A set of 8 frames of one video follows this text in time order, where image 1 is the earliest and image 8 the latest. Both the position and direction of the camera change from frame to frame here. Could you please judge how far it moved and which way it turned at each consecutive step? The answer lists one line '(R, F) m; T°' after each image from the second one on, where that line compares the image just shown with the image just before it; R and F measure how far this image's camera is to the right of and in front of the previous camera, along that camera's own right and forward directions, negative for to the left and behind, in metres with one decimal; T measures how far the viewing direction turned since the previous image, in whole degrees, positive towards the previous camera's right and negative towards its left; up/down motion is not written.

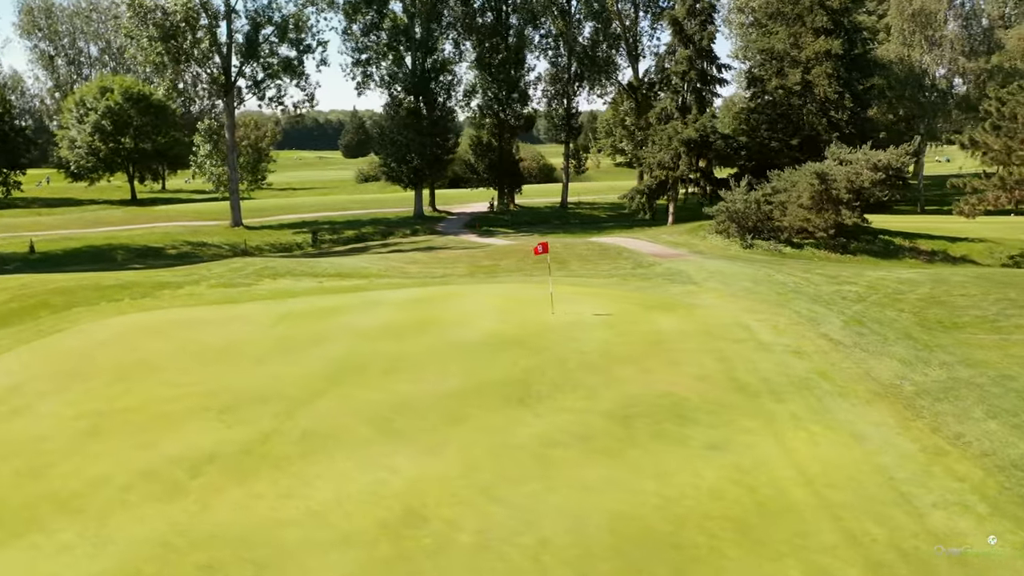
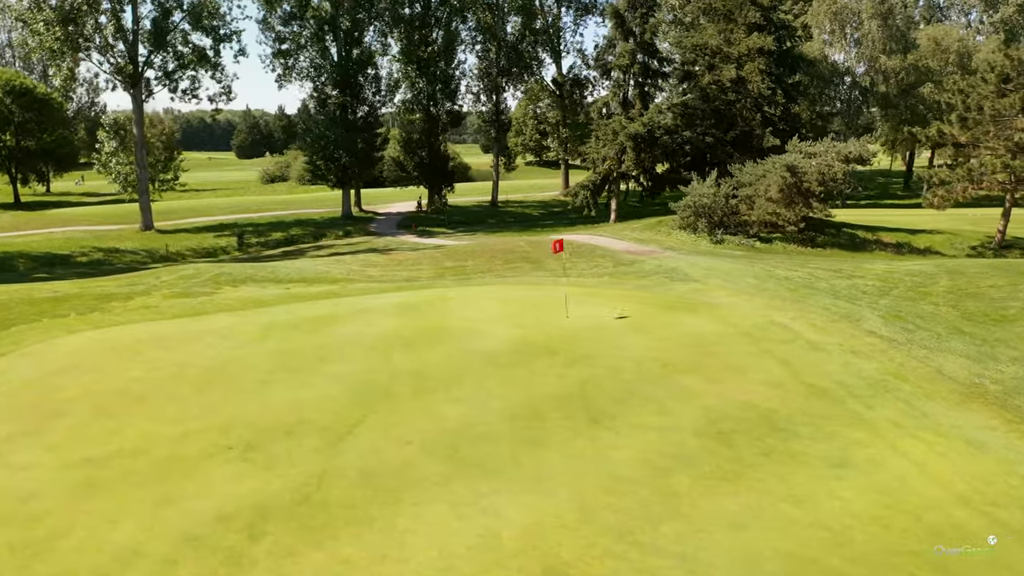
(-2.3, +1.9) m; +7°
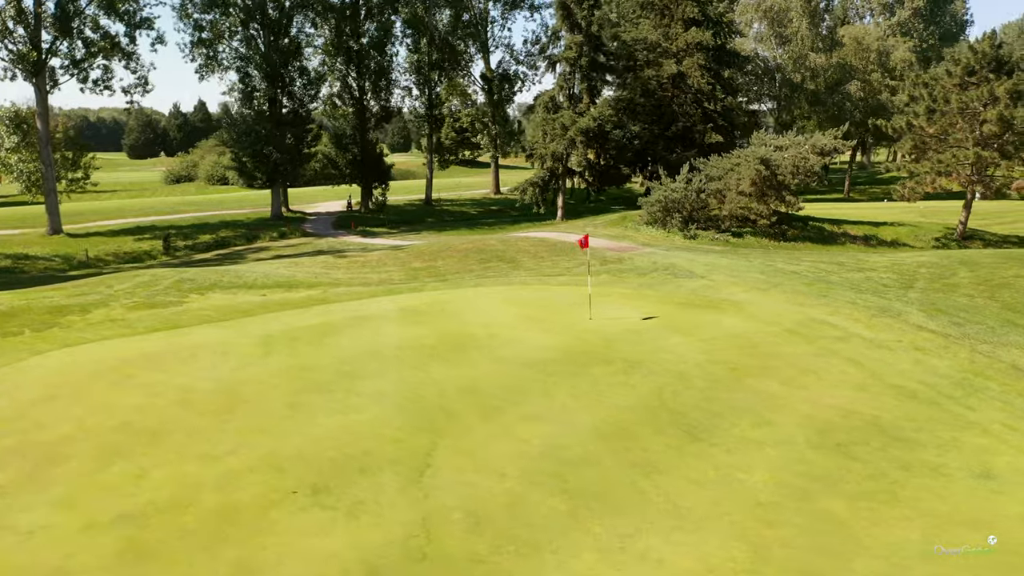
(-2.2, +1.6) m; +7°
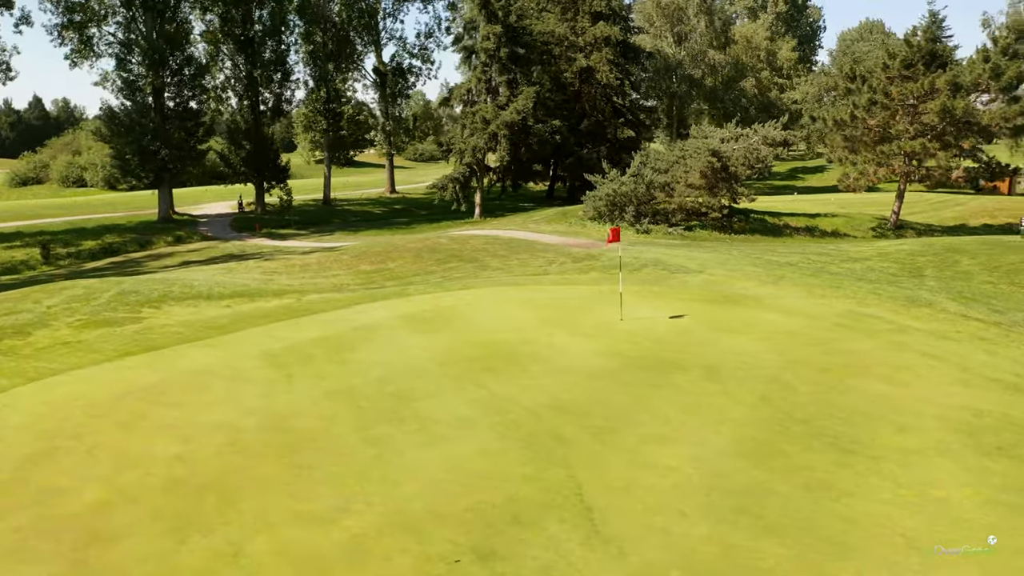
(-2.7, +1.9) m; +10°
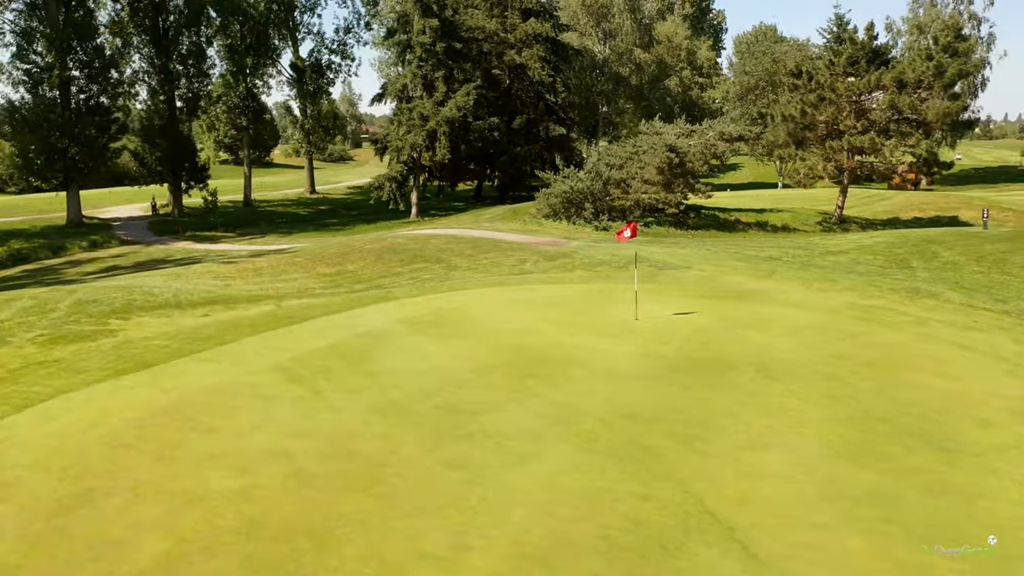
(-1.7, +0.9) m; +7°
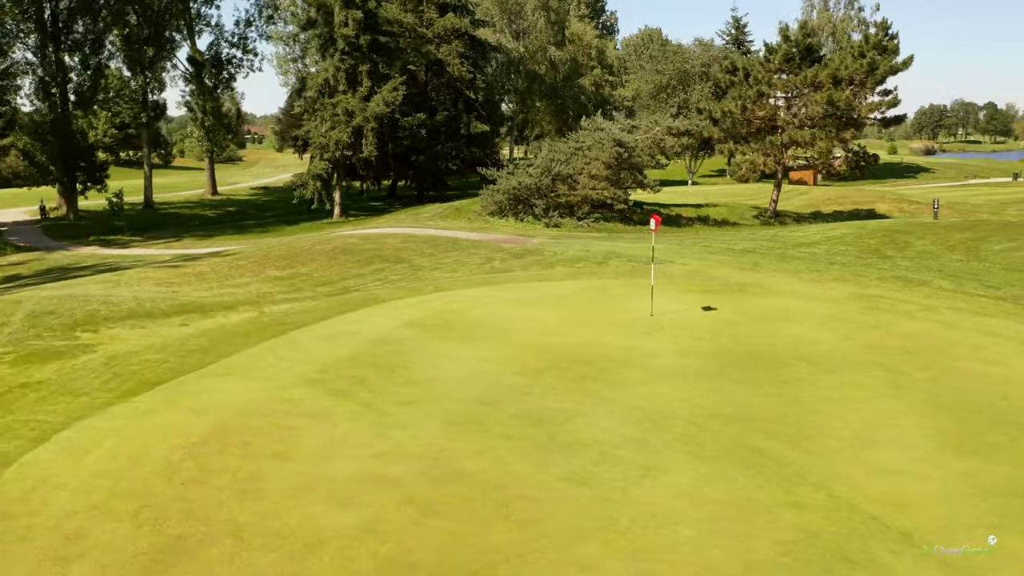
(-1.9, +0.9) m; +8°
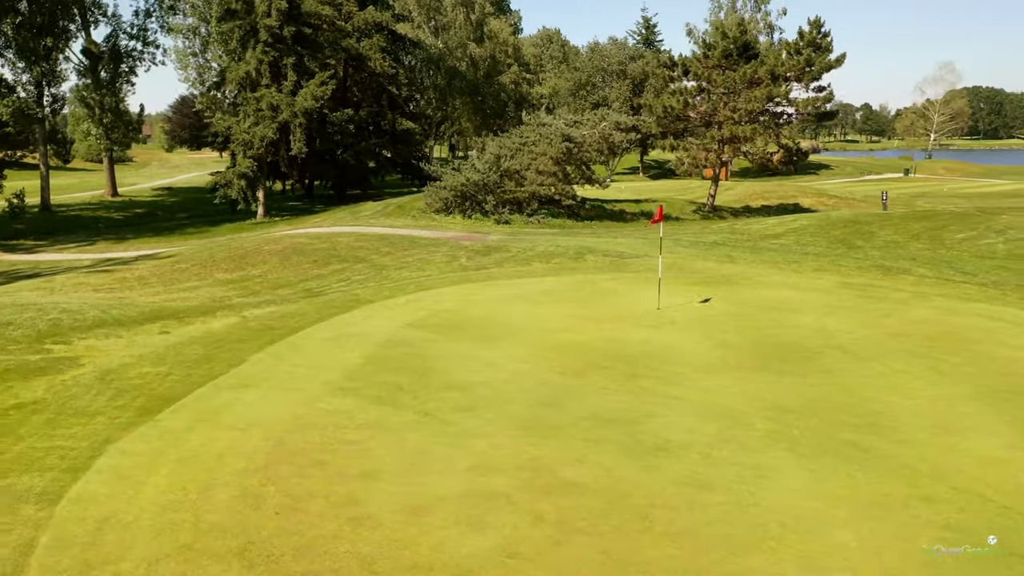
(-1.6, +0.7) m; +7°
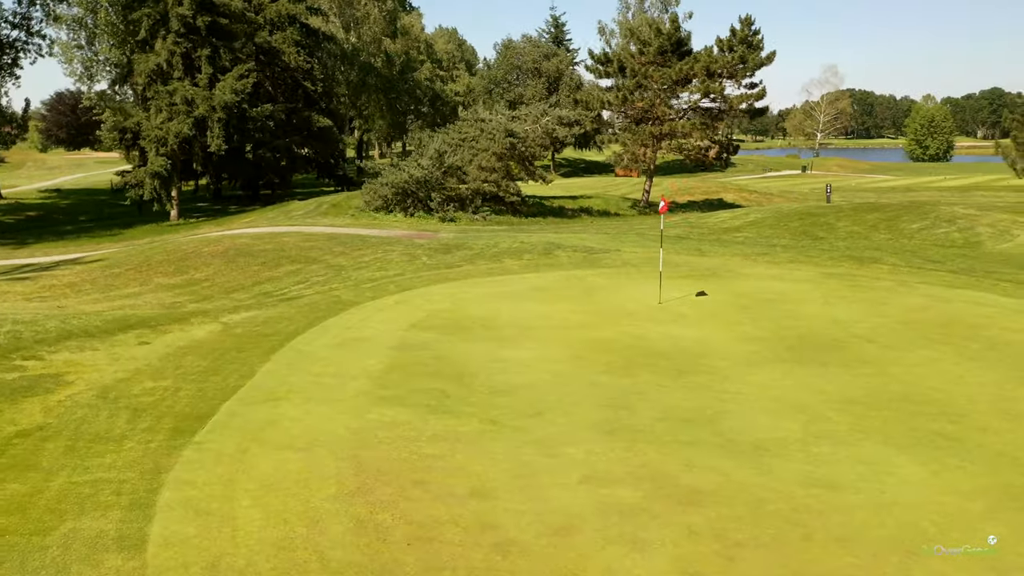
(-1.5, +0.7) m; +7°
